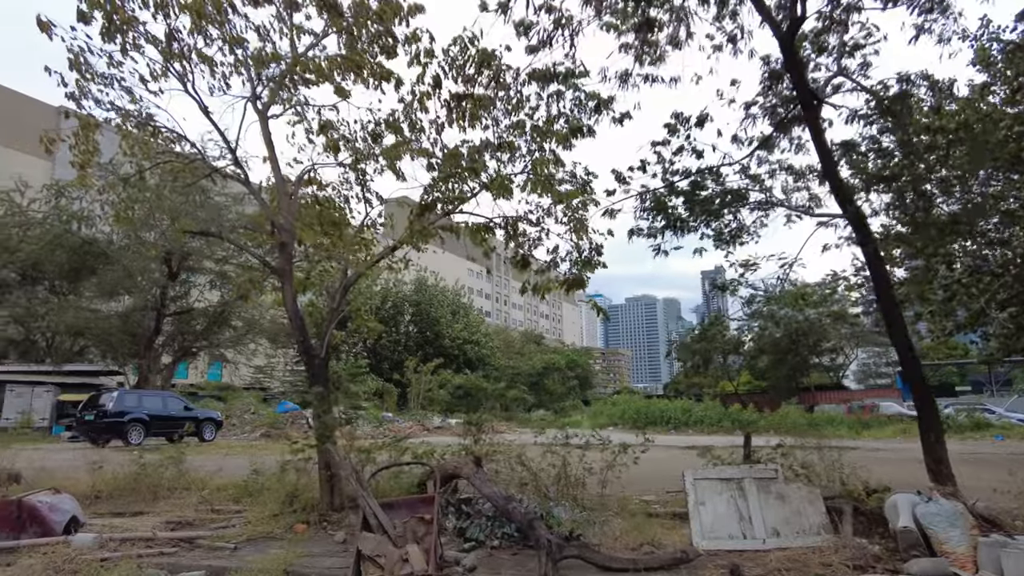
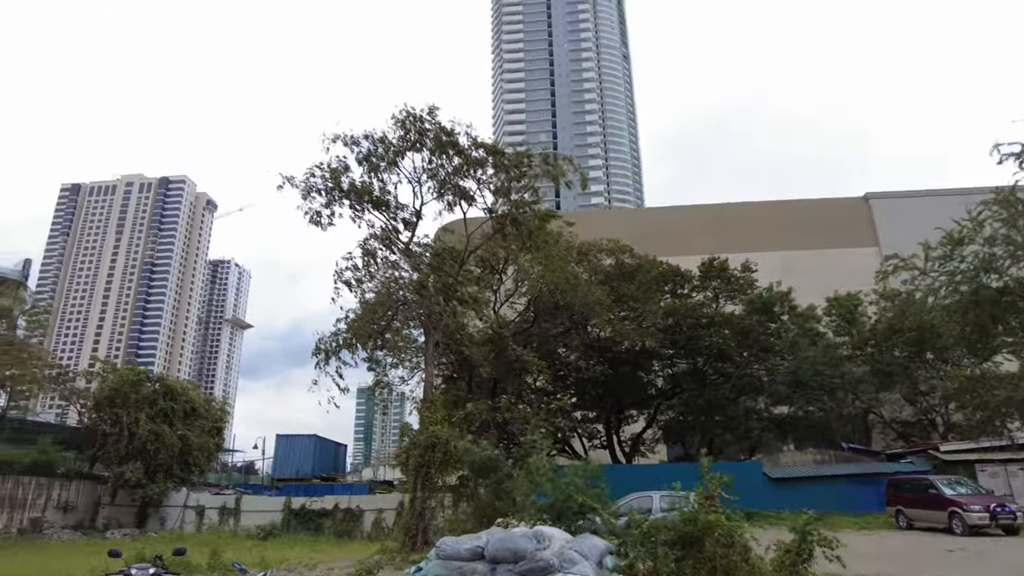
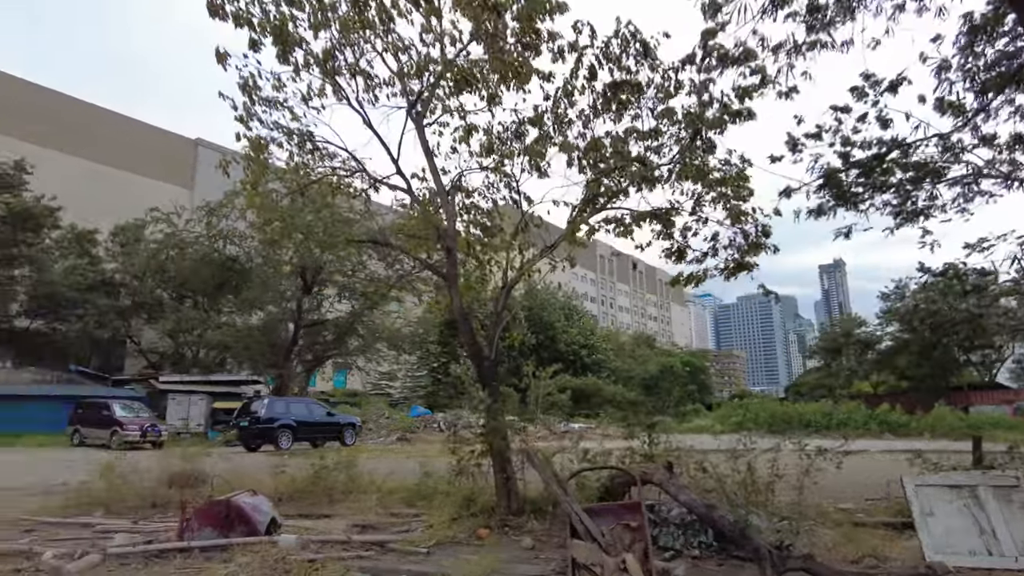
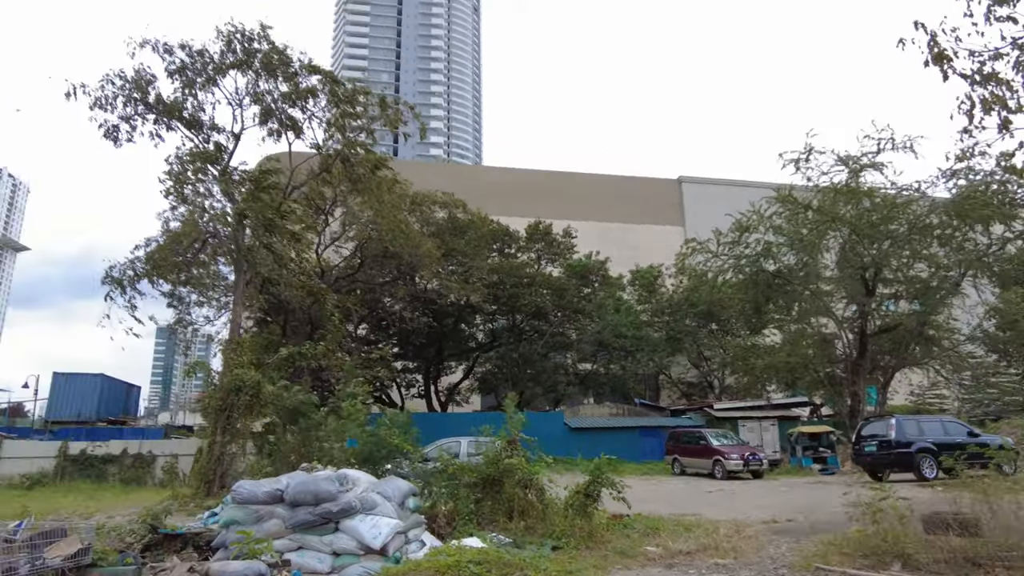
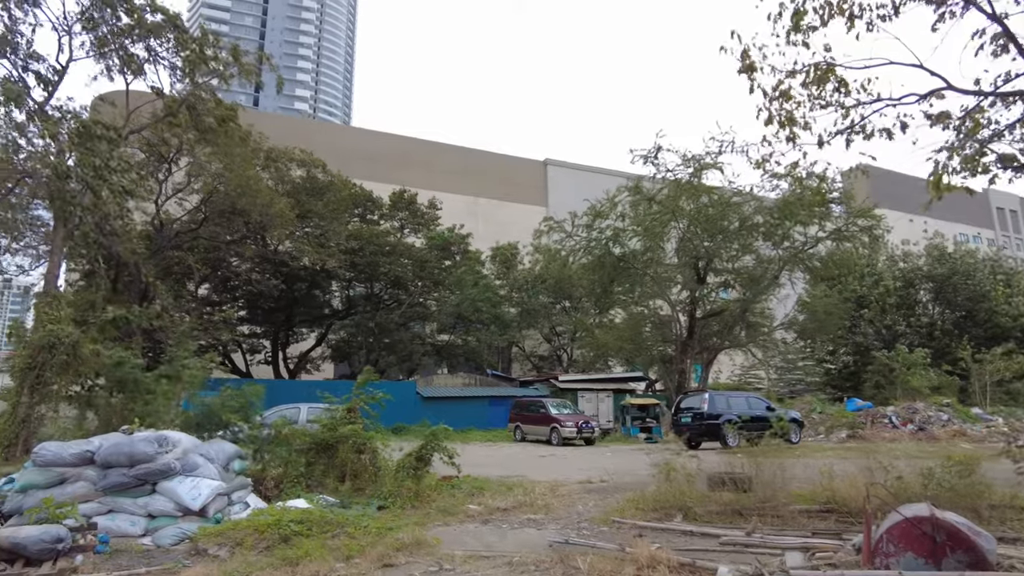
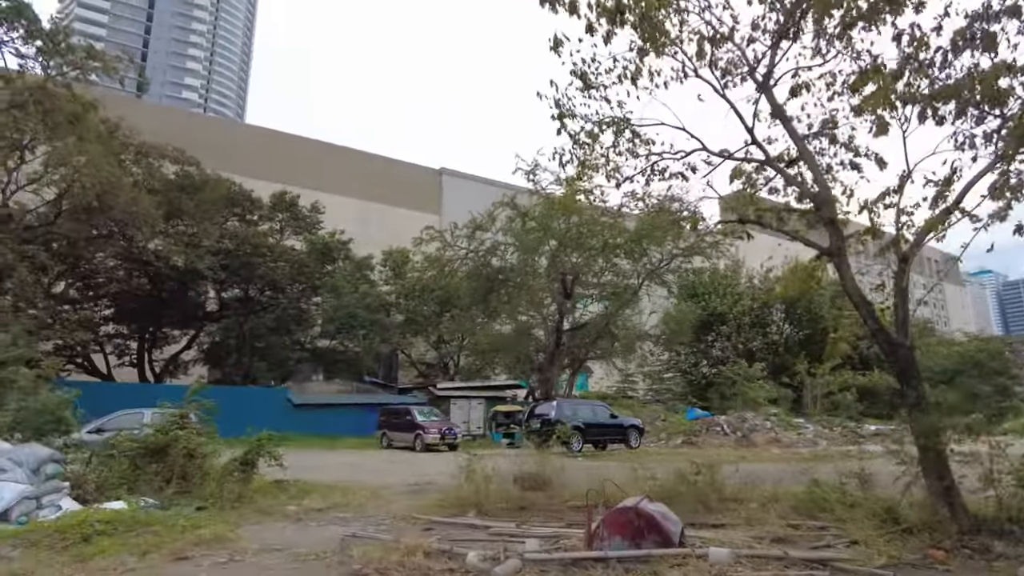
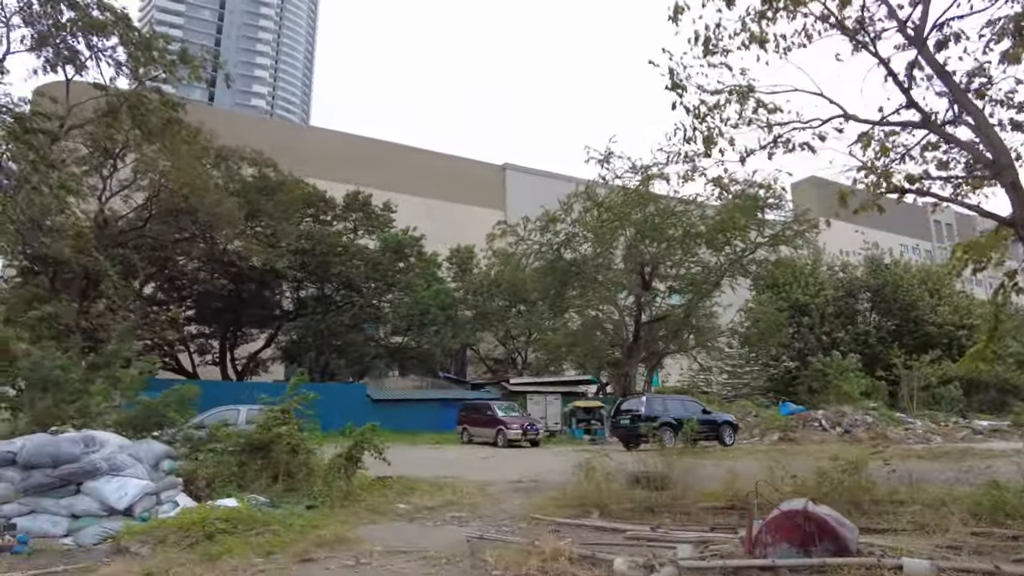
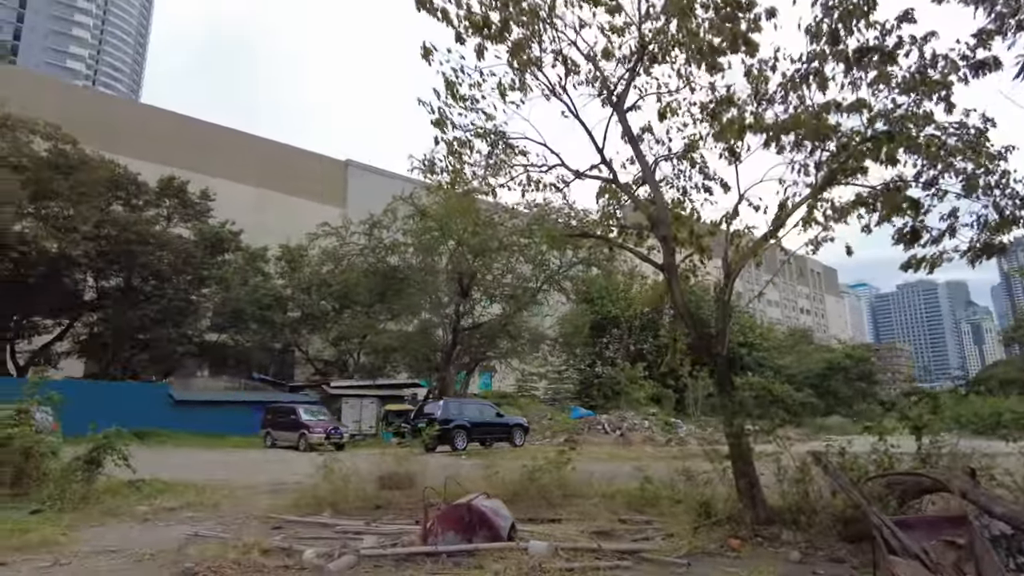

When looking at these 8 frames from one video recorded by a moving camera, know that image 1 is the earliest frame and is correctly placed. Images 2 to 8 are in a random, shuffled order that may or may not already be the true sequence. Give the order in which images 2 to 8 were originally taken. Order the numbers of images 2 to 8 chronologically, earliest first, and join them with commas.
3, 8, 6, 7, 5, 4, 2
